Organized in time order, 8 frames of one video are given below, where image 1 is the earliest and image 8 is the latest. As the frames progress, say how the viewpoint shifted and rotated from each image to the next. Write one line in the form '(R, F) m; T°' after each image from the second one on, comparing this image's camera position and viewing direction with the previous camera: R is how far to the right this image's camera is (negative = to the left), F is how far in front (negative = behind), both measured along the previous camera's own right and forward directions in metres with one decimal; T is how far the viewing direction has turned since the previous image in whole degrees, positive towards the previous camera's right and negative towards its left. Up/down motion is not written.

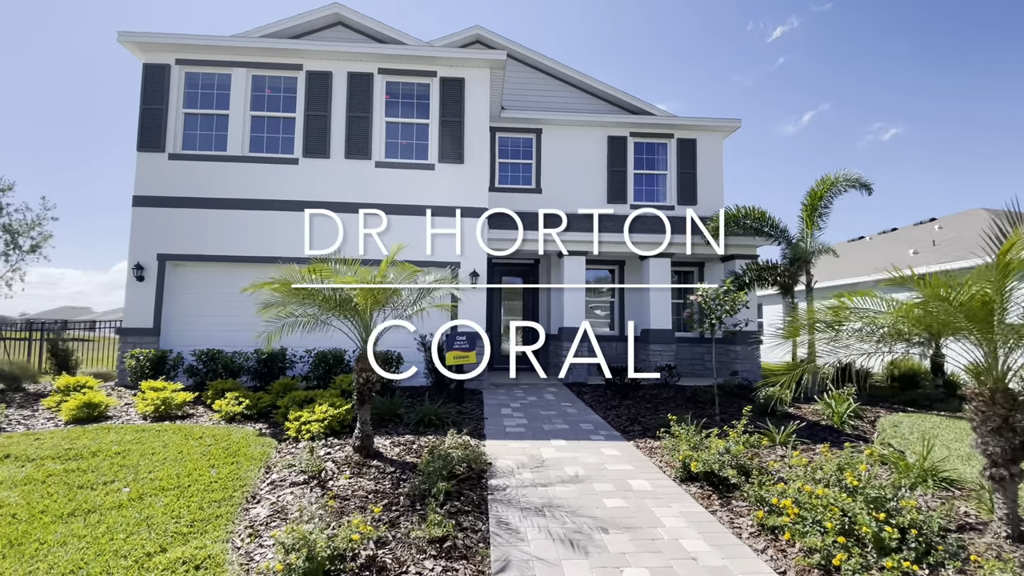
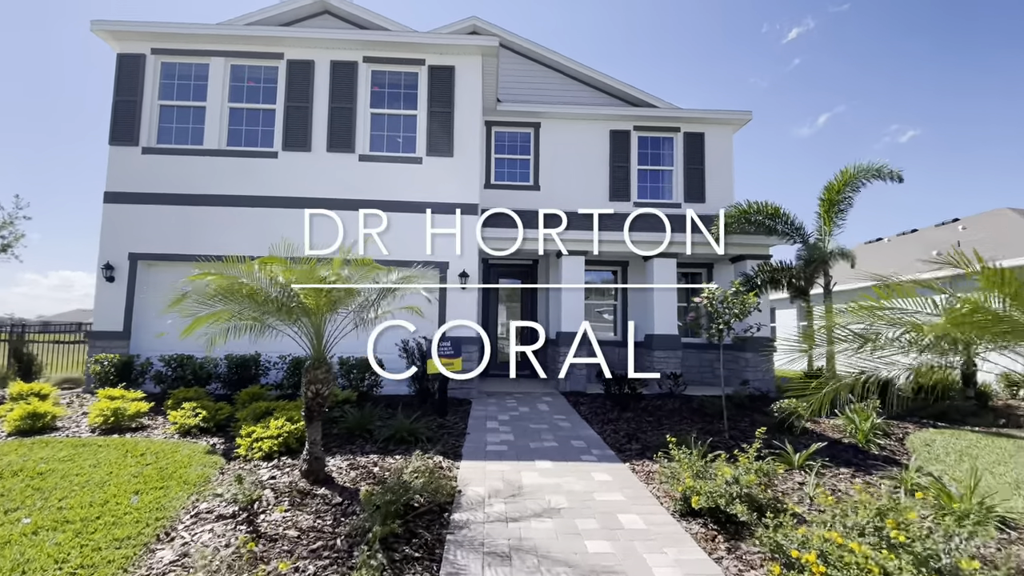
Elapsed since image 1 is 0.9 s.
(+0.3, +0.7) m; -1°
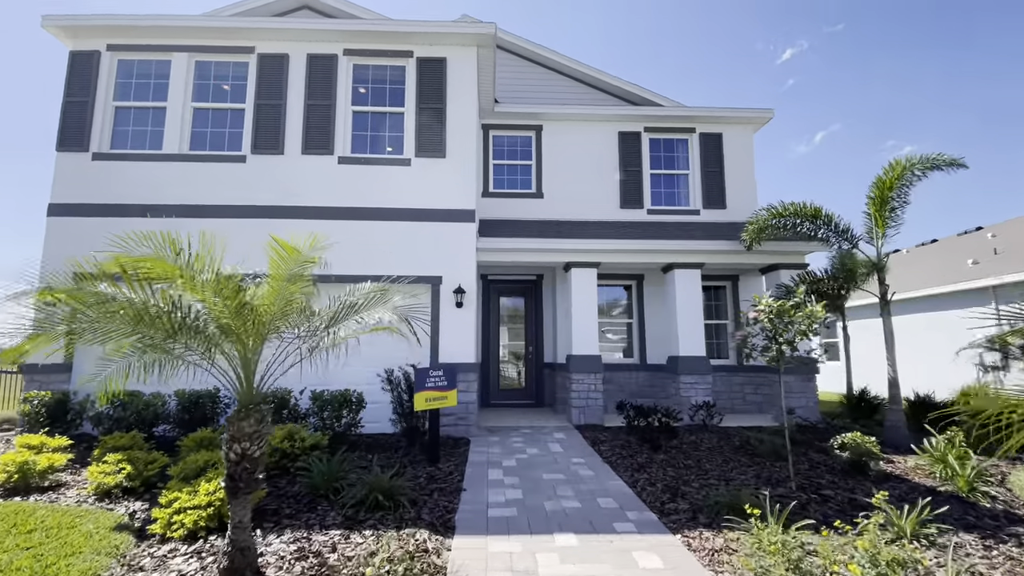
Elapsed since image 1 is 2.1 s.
(0.0, +1.3) m; 0°
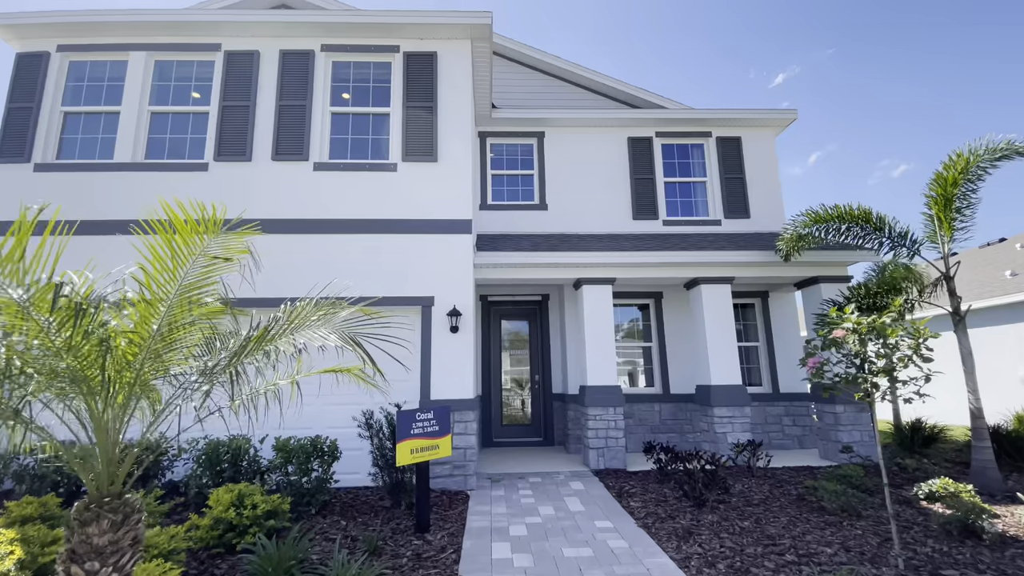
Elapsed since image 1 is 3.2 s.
(-0.1, +1.2) m; 0°
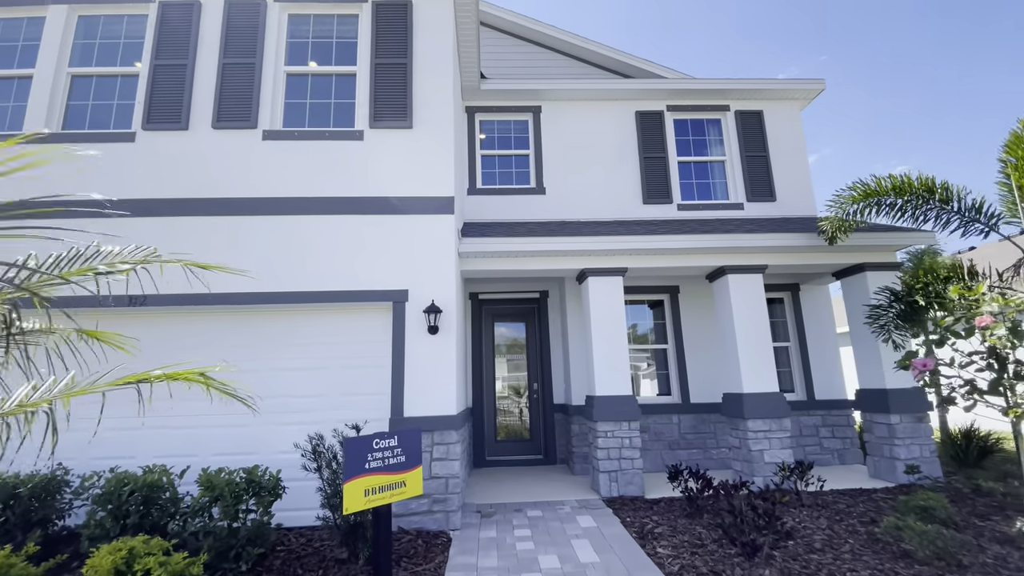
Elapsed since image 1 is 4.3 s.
(+0.1, +1.3) m; 0°
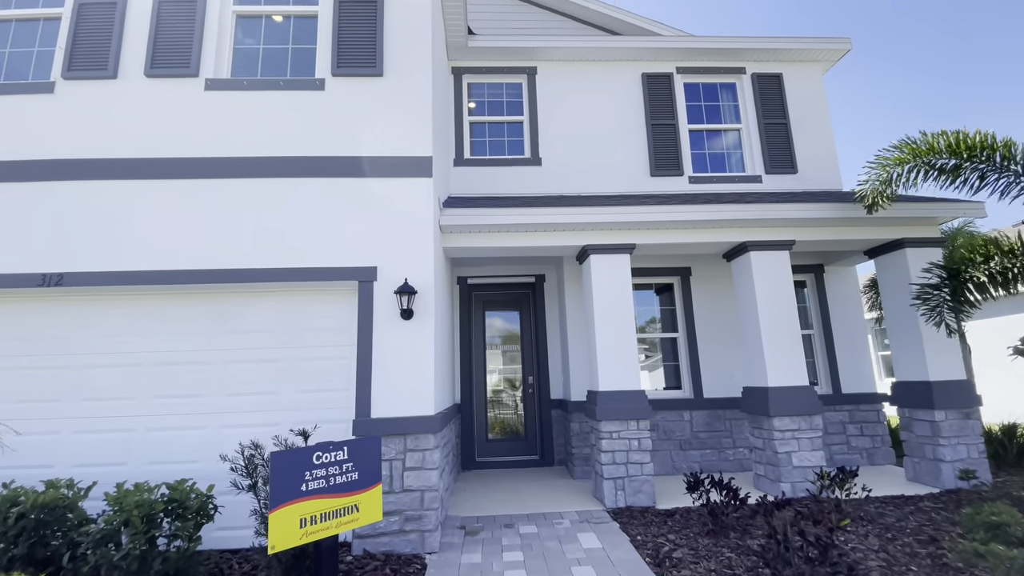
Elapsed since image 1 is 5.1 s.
(+0.1, +0.9) m; 0°
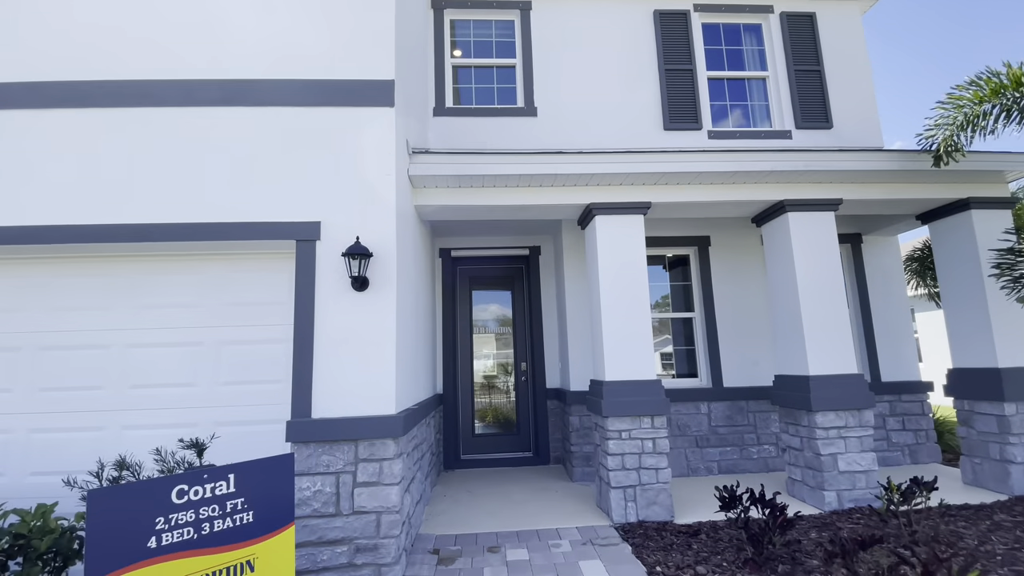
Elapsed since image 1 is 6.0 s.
(+0.1, +1.1) m; 0°
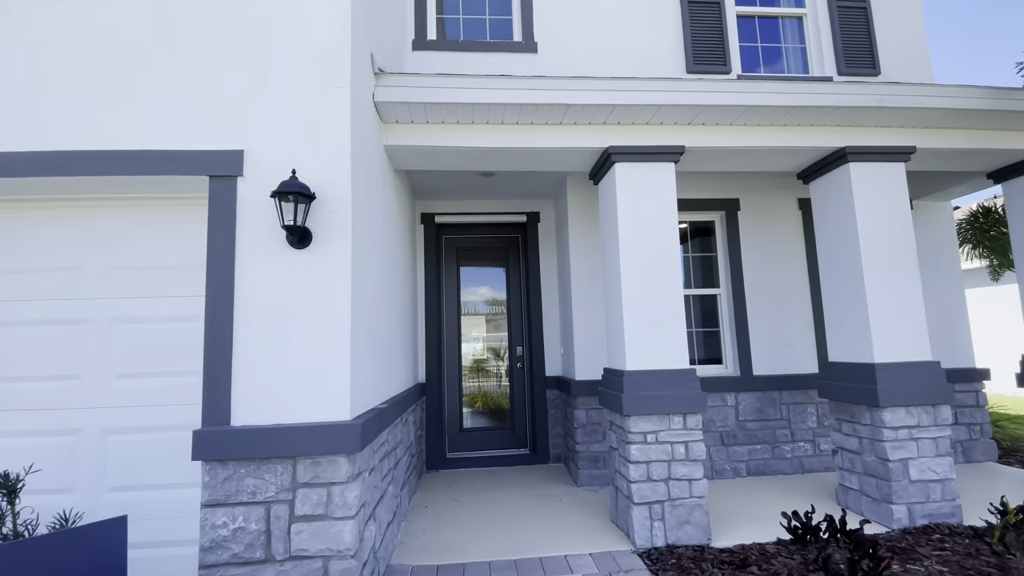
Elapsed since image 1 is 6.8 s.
(-0.1, +1.0) m; +1°
